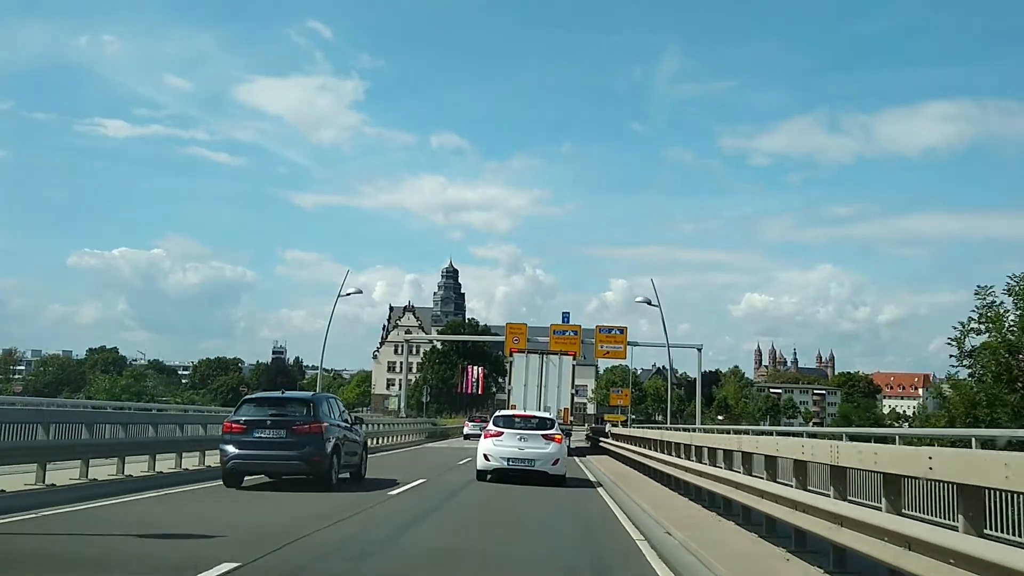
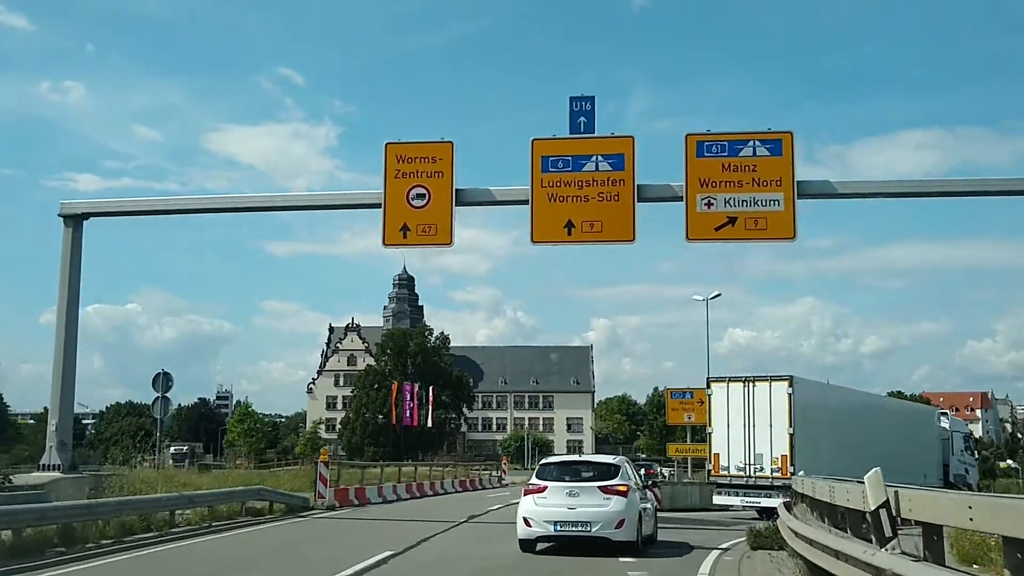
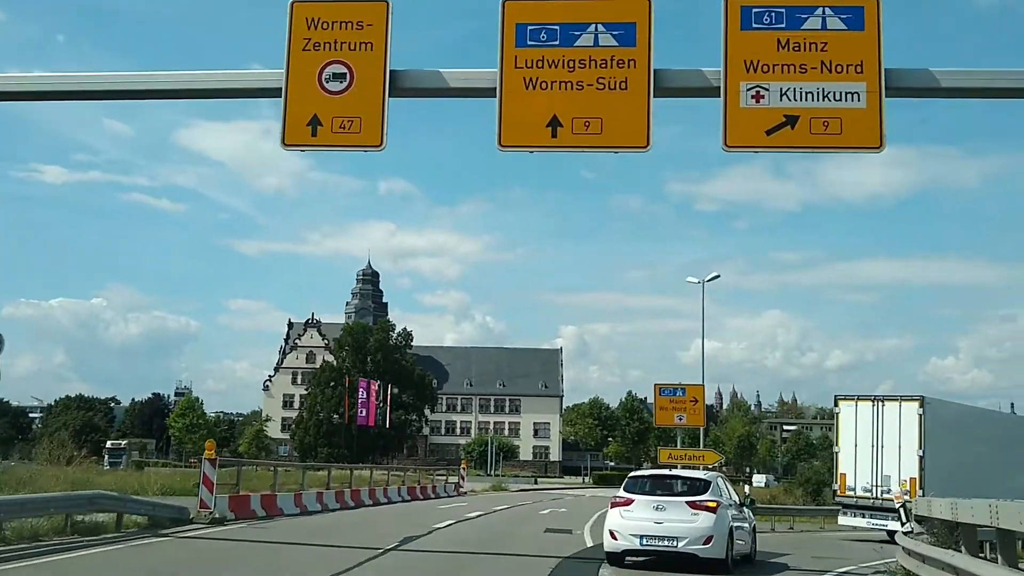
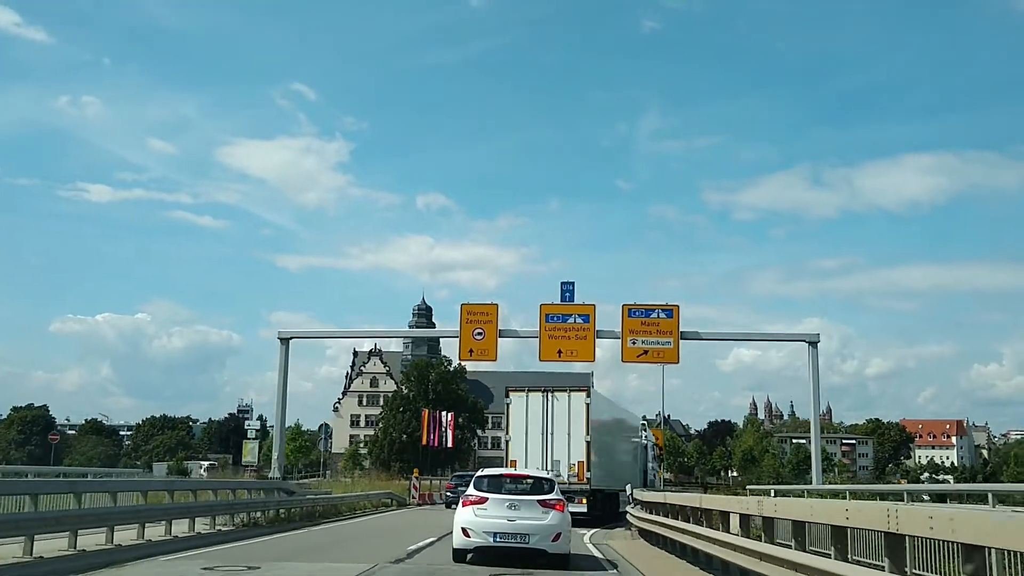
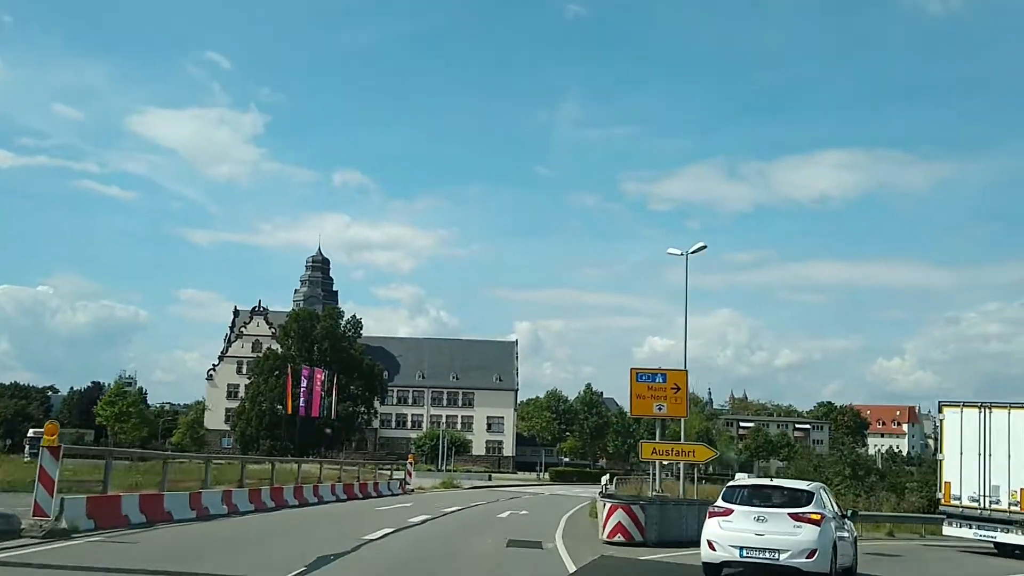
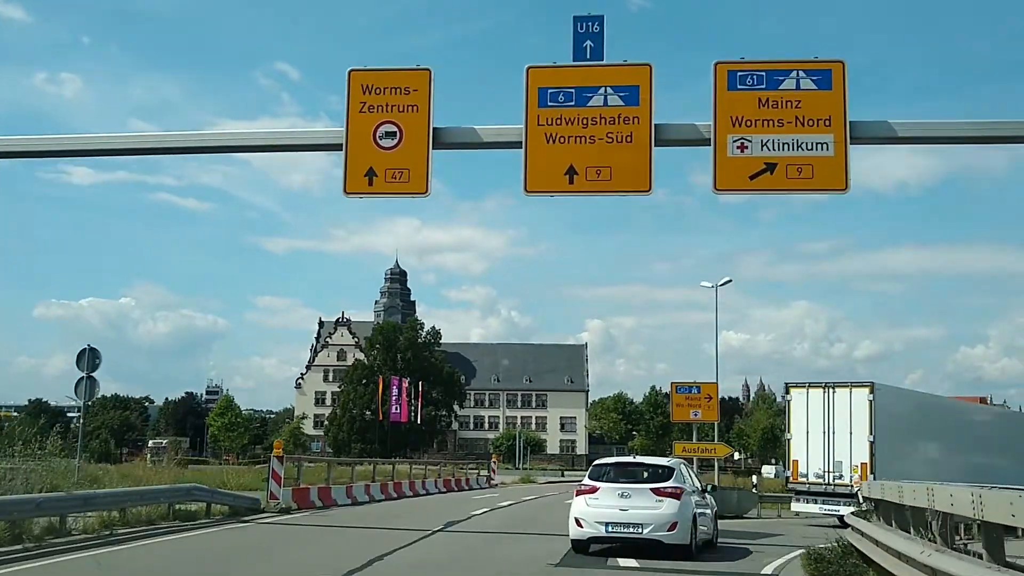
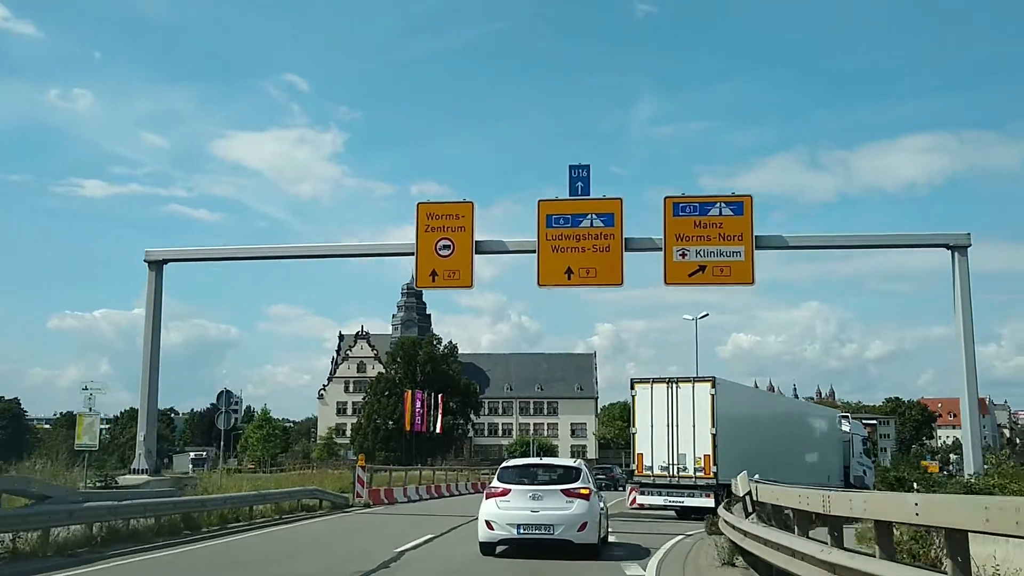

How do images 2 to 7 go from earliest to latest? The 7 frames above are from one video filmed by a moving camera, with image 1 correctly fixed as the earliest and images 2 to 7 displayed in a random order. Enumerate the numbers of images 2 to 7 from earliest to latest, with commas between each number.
4, 7, 2, 6, 3, 5
